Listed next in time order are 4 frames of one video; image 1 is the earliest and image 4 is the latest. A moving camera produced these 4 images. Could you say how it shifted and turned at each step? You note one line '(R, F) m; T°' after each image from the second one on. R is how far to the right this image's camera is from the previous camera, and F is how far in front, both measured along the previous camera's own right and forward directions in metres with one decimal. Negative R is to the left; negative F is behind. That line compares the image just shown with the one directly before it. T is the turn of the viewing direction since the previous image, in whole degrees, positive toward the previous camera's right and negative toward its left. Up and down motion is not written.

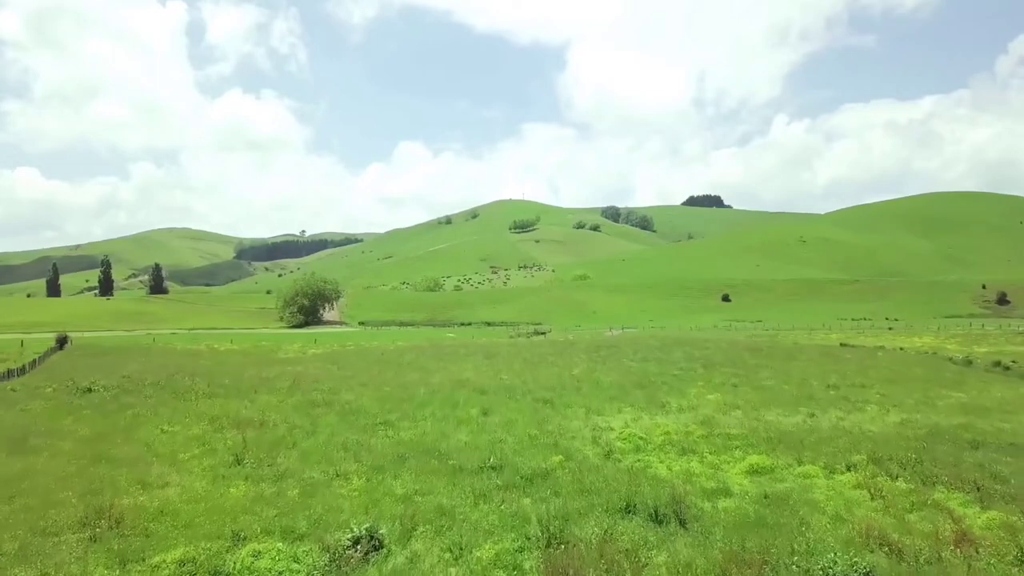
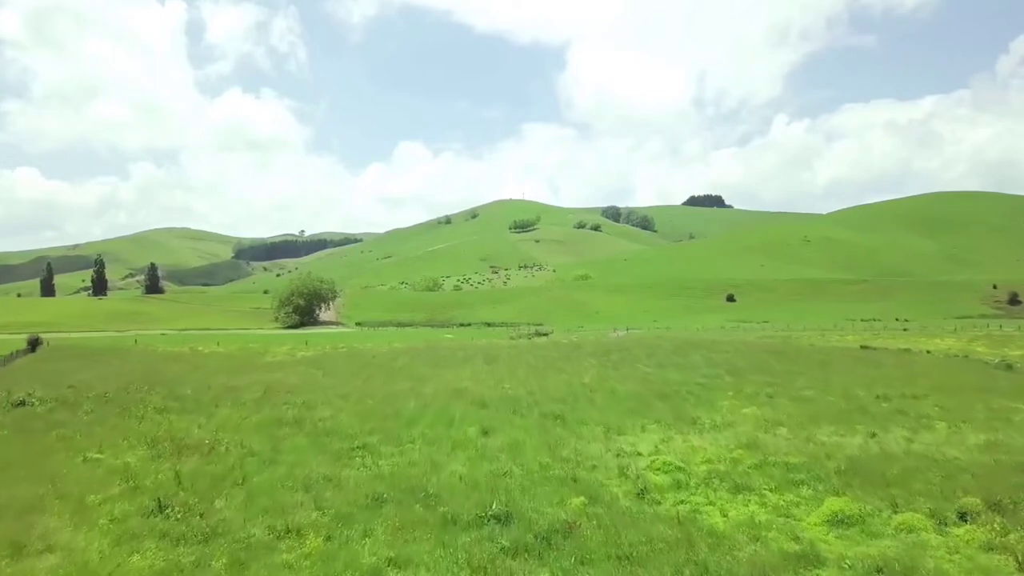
(-0.2, +4.6) m; 0°
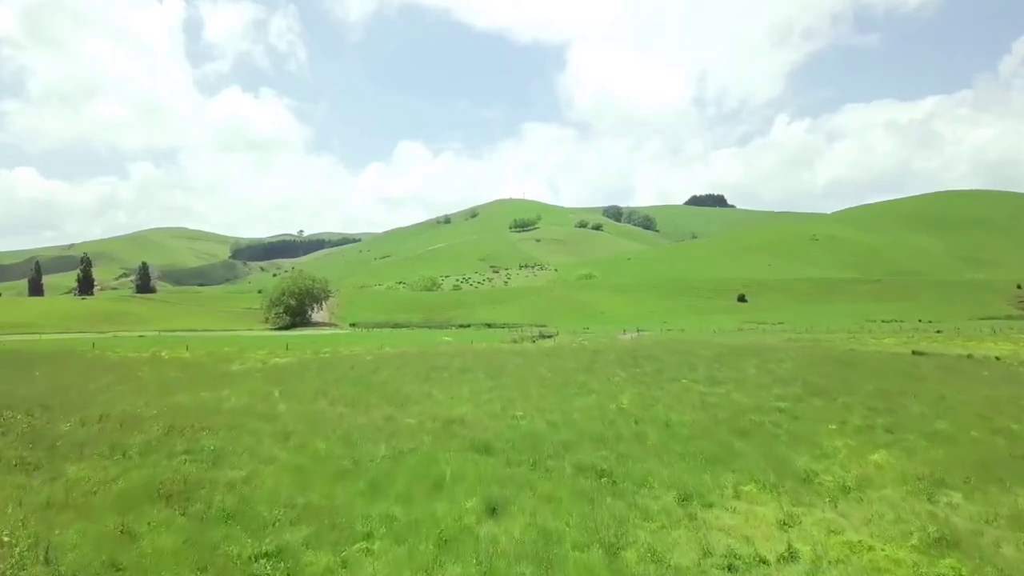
(-0.6, +9.4) m; 0°
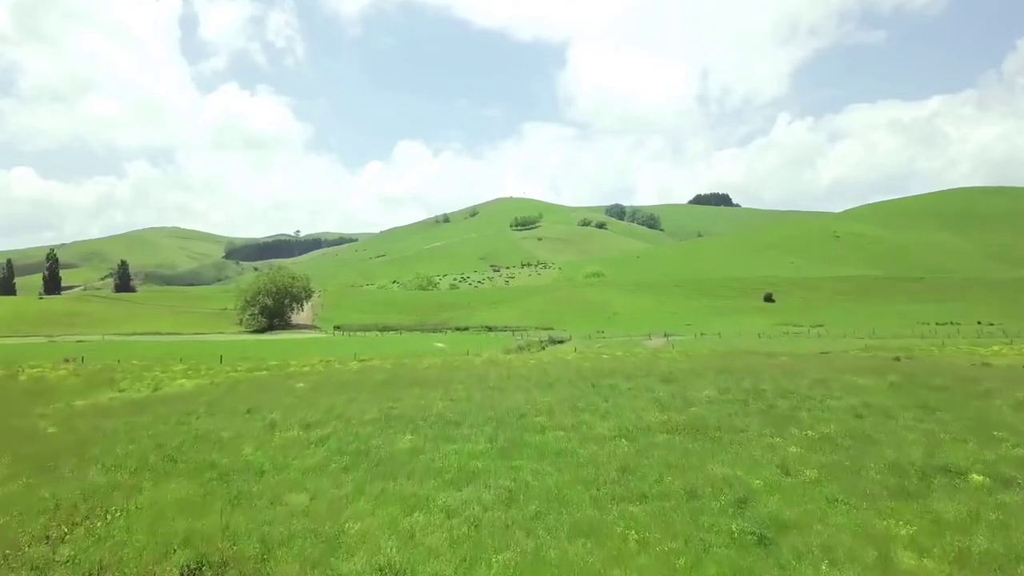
(-1.0, +20.5) m; 0°
